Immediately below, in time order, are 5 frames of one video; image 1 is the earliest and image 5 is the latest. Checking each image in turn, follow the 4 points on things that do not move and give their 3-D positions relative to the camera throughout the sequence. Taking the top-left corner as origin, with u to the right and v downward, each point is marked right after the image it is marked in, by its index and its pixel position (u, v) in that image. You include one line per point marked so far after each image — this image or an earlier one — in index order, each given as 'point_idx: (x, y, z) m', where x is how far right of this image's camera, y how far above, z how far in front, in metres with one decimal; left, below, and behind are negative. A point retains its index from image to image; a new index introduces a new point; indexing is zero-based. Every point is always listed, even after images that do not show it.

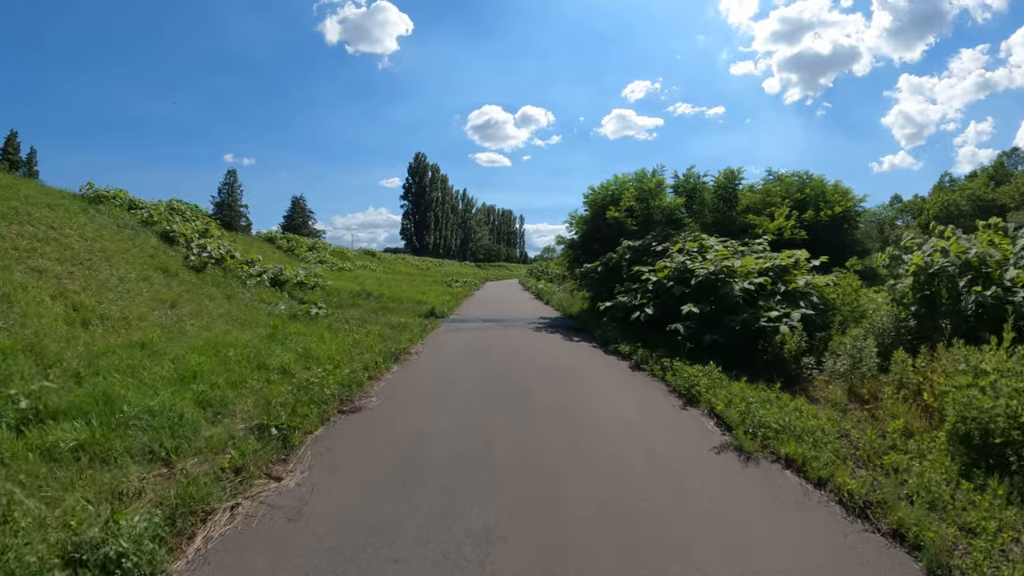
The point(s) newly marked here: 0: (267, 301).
0: (-3.5, -0.2, +12.2) m
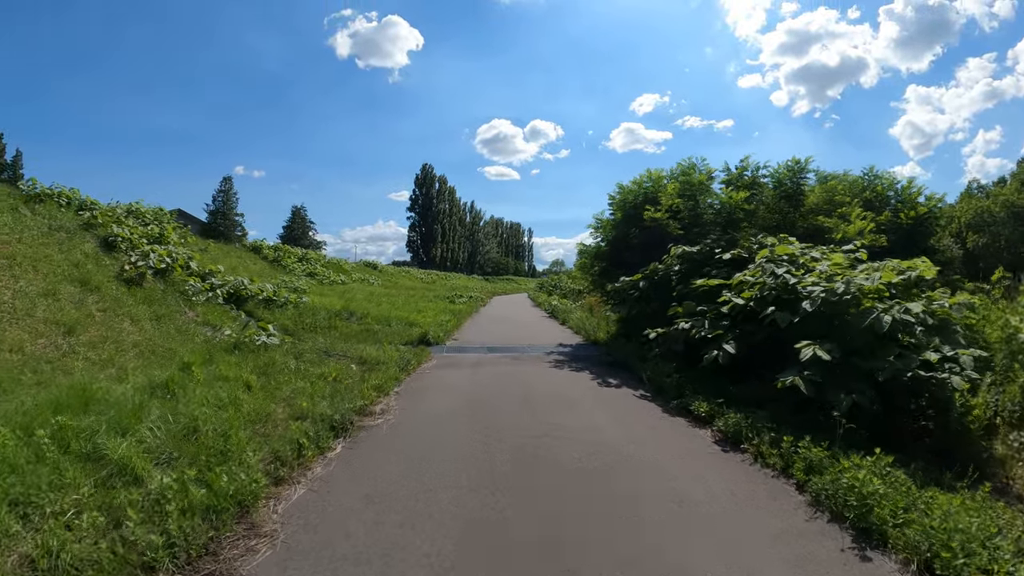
0: (-3.4, -0.4, +9.5) m
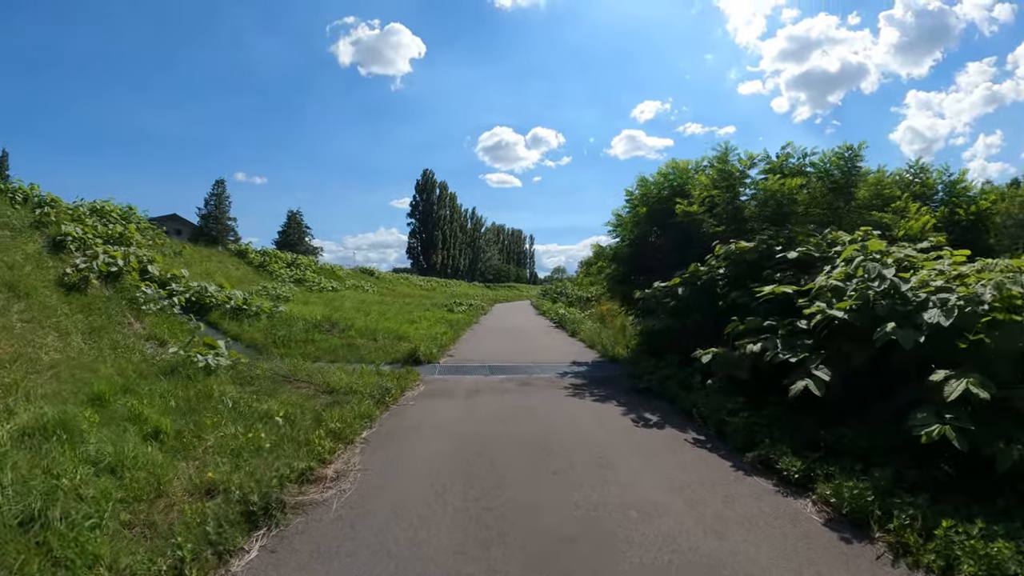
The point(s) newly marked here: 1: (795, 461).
0: (-3.3, -0.5, +8.0) m
1: (+1.3, -0.8, +3.9) m
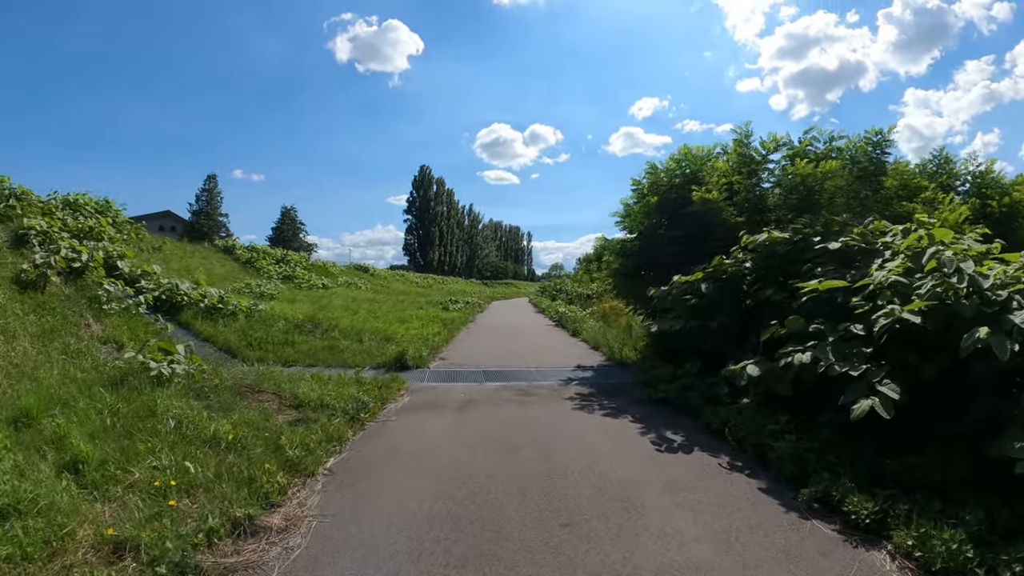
0: (-3.4, -0.5, +7.2) m
1: (+1.3, -0.8, +3.1) m
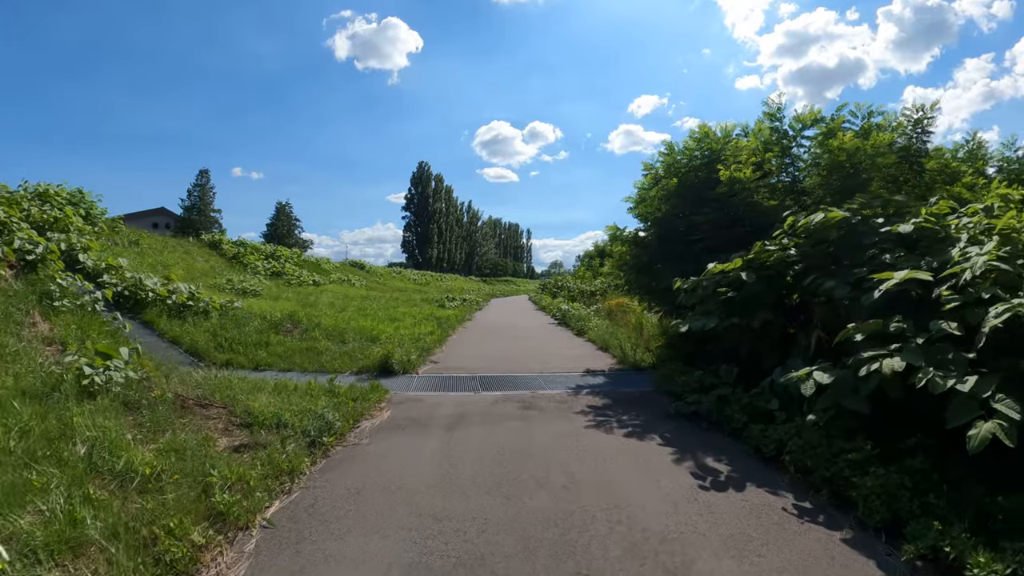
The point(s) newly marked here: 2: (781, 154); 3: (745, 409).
0: (-3.4, -0.4, +6.3) m
1: (+1.3, -0.8, +2.3) m
2: (+2.1, +1.0, +6.5) m
3: (+1.1, -0.6, +4.0) m
